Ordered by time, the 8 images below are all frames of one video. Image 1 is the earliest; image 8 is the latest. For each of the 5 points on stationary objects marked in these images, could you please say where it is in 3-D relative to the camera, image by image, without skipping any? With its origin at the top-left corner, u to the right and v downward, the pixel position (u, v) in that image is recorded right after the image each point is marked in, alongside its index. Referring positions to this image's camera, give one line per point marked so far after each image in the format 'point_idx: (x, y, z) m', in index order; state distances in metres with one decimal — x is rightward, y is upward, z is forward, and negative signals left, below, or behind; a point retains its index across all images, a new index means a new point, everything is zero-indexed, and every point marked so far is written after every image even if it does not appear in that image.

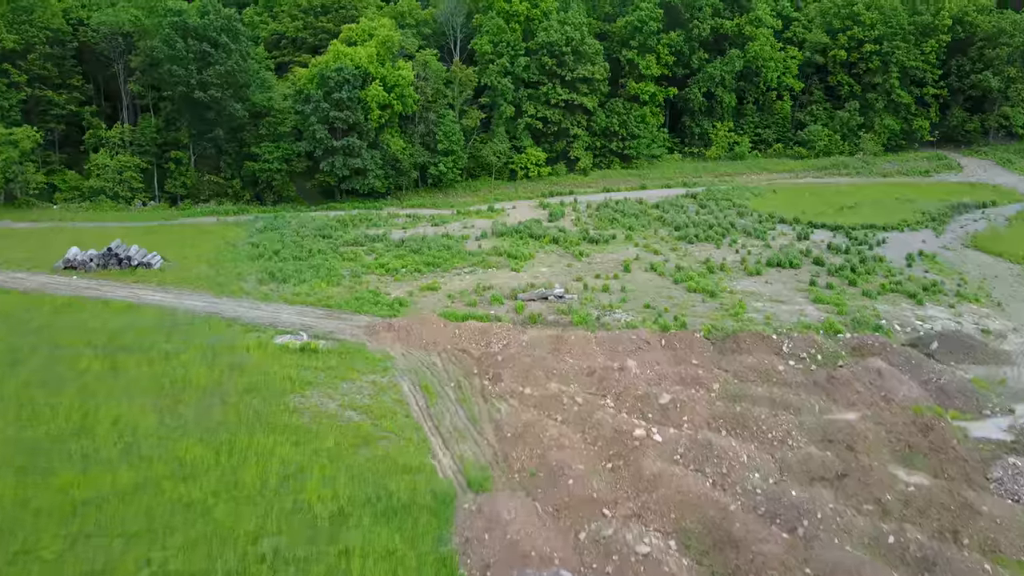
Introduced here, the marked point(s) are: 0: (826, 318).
0: (+7.0, -0.7, +18.3) m
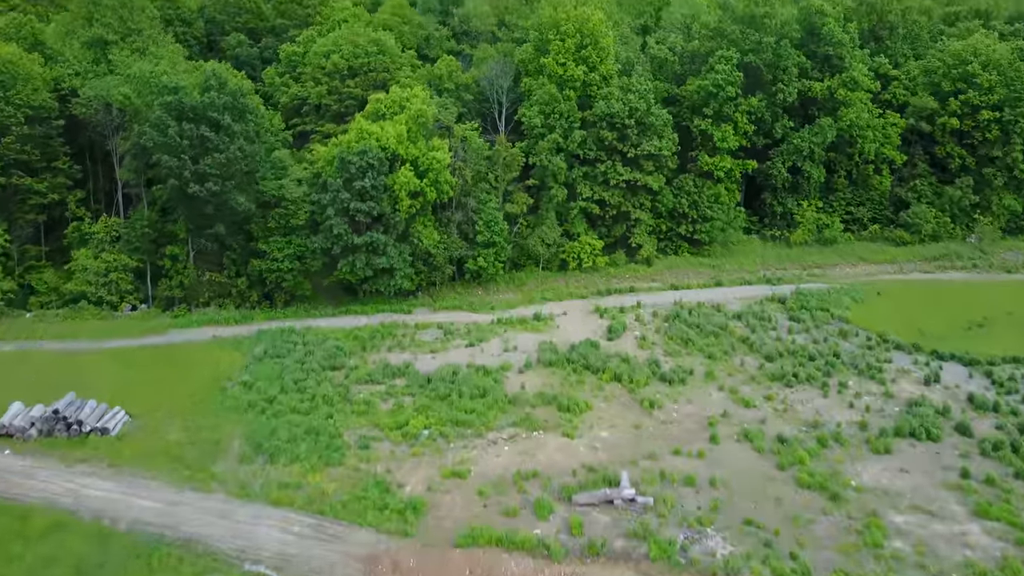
0: (+7.9, -4.3, +13.1) m
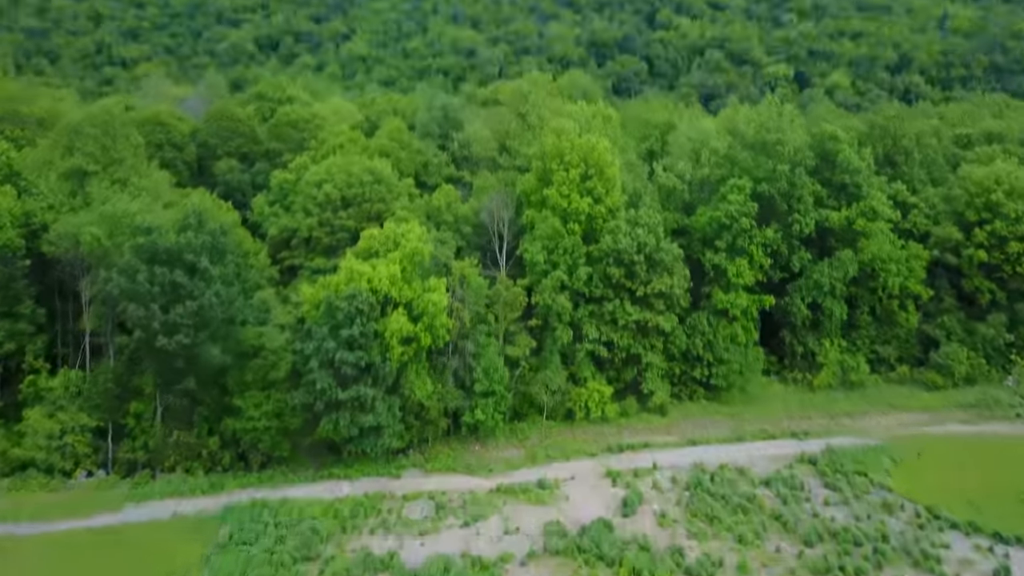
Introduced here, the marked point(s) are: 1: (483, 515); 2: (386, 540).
0: (+7.9, -7.3, +10.2) m
1: (-0.8, -5.5, +20.0) m
2: (-2.9, -5.7, +18.7) m
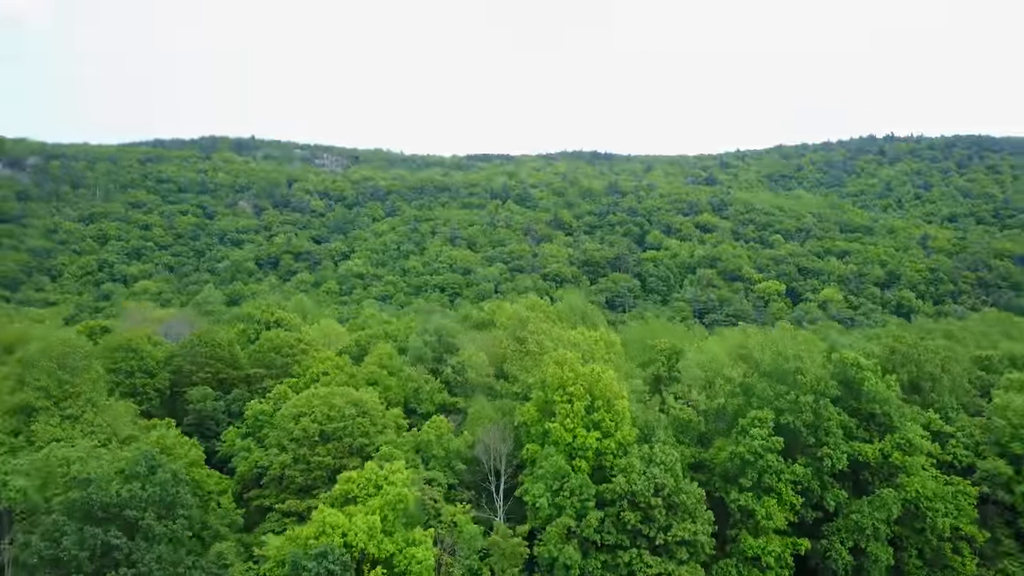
0: (+8.0, -9.9, +5.3) m
1: (-0.8, -10.7, +15.2) m
2: (-2.8, -10.6, +13.9) m
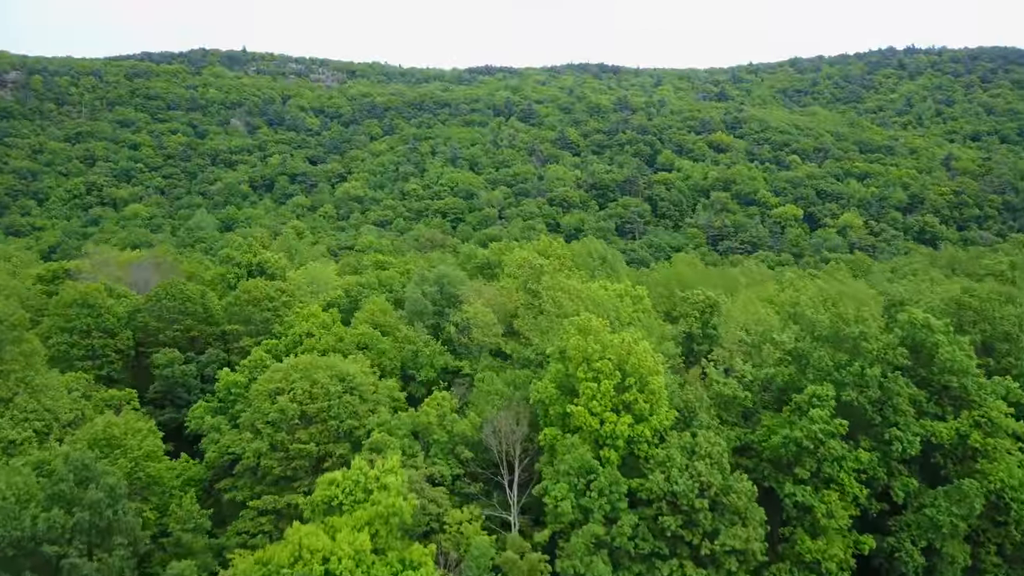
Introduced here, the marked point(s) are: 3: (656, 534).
0: (+8.4, -10.8, +1.9) m
1: (-0.4, -10.6, +11.8) m
2: (-2.4, -10.6, +10.5) m
3: (+3.5, -6.0, +19.9) m
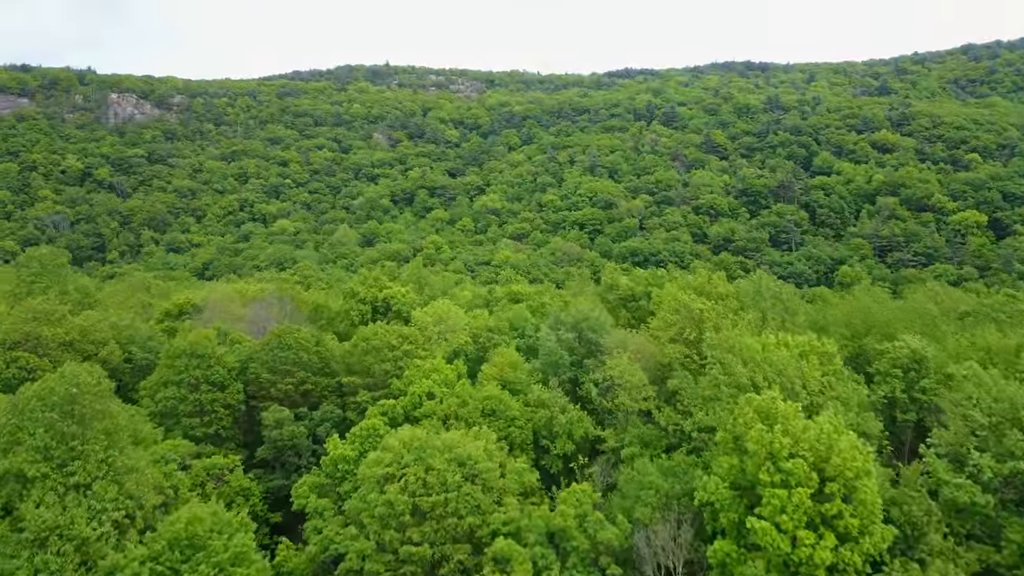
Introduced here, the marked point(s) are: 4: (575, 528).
0: (+8.3, -12.2, -3.9) m
1: (+1.3, -12.1, +7.3) m
2: (-1.0, -12.0, +6.4) m
3: (+6.5, -7.5, +14.6) m
4: (+1.4, -5.3, +18.1) m
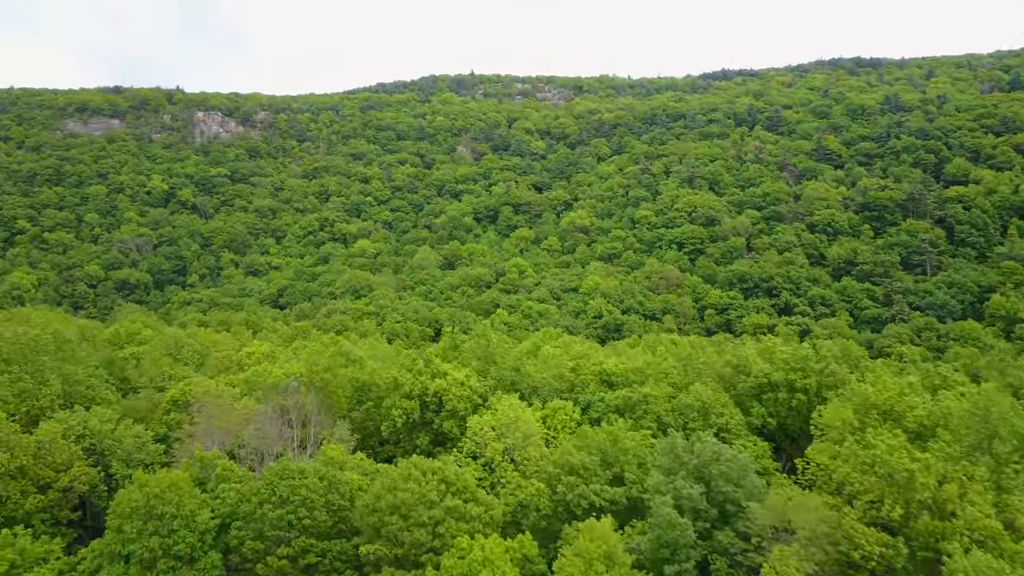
0: (+7.0, -14.9, -13.6) m
1: (+1.3, -14.9, -1.7) m
2: (-1.1, -14.9, -2.4) m
3: (+7.2, -10.4, +5.0) m
4: (+2.5, -8.1, +9.1) m
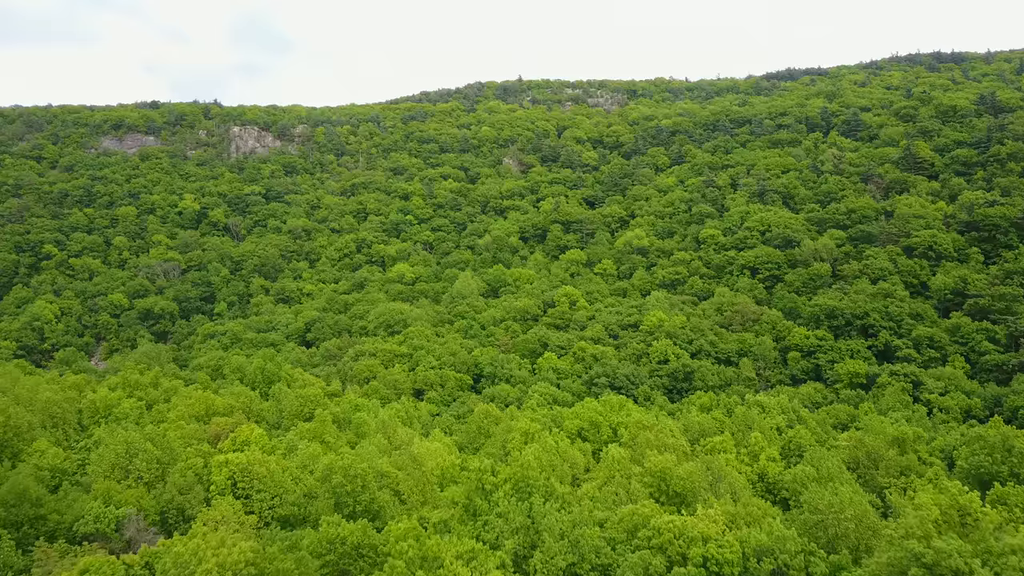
0: (+5.7, -18.1, -24.8) m
1: (+0.7, -18.2, -12.6) m
2: (-1.7, -18.2, -13.1) m
3: (+7.0, -13.7, -6.2) m
4: (+2.6, -11.5, -1.9) m
